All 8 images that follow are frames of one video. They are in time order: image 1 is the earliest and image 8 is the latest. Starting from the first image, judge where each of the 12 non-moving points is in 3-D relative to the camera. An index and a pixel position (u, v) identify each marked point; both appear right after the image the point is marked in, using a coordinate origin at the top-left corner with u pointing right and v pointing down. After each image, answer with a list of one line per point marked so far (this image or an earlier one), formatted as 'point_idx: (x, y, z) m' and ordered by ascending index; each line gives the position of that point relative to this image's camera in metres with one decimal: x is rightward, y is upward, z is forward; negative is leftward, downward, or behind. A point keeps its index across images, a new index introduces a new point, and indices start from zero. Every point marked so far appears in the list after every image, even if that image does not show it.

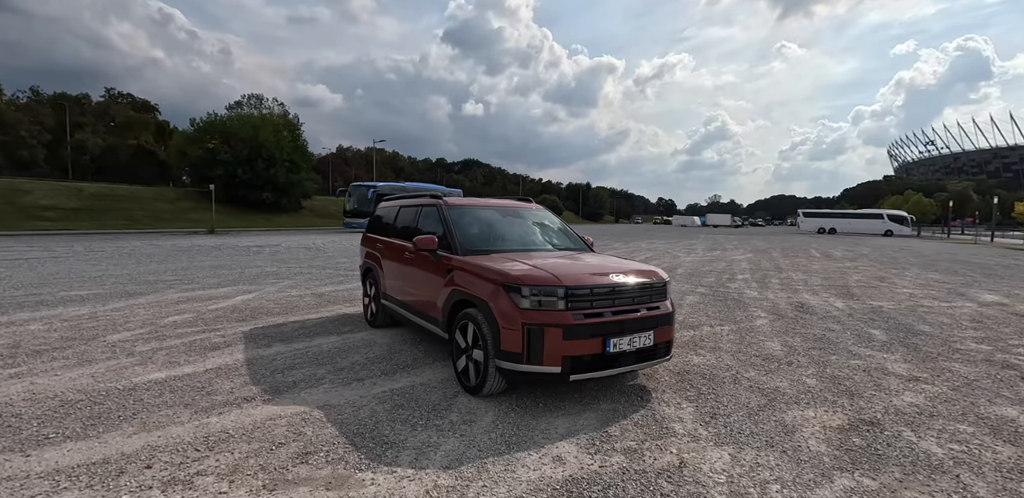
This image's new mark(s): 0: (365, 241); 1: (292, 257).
0: (-2.2, +0.1, +6.9) m
1: (-9.2, -0.3, +18.8) m
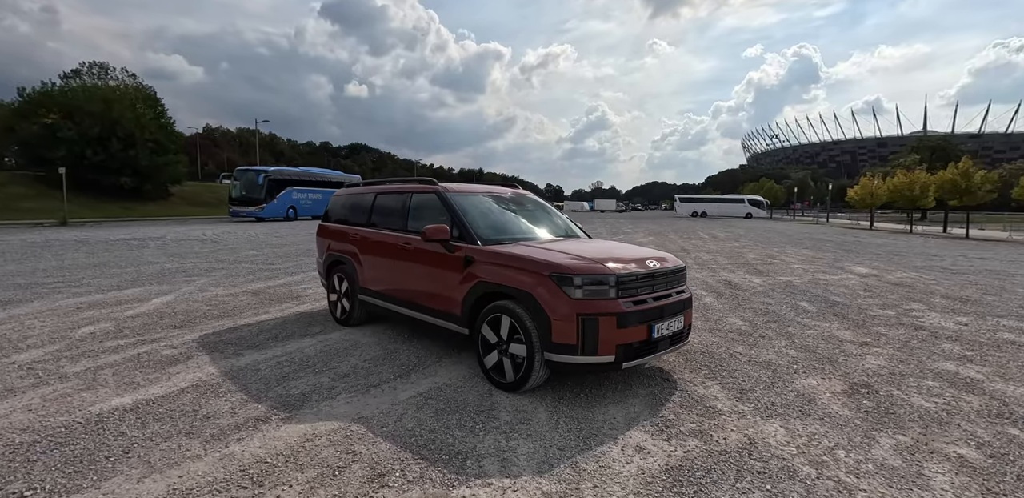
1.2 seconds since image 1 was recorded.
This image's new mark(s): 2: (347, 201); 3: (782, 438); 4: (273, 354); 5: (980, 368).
0: (-2.5, +0.2, +6.2) m
1: (-11.7, 0.0, +16.5) m
2: (-2.2, +0.7, +6.1) m
3: (+1.8, -1.3, +3.0) m
4: (-2.3, -1.0, +4.5) m
5: (+4.9, -1.3, +4.8) m
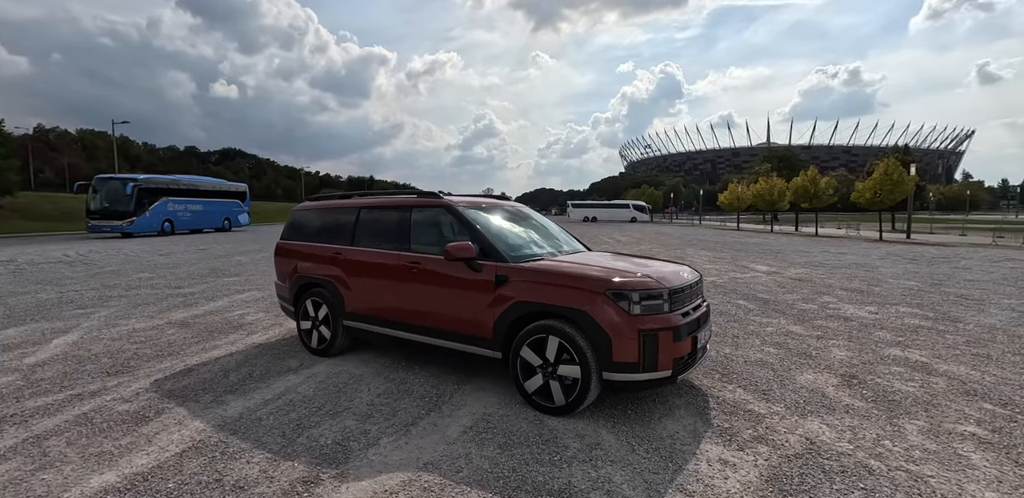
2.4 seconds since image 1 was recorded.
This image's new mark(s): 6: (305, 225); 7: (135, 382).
0: (-2.6, -0.1, +5.5) m
1: (-13.7, -0.8, +13.8) m
2: (-2.3, +0.4, +5.5) m
3: (+2.3, -1.3, +3.2) m
4: (-2.1, -1.3, +3.8) m
5: (+4.9, -1.3, +5.6) m
6: (-2.5, +0.3, +5.6) m
7: (-3.5, -1.2, +4.3) m
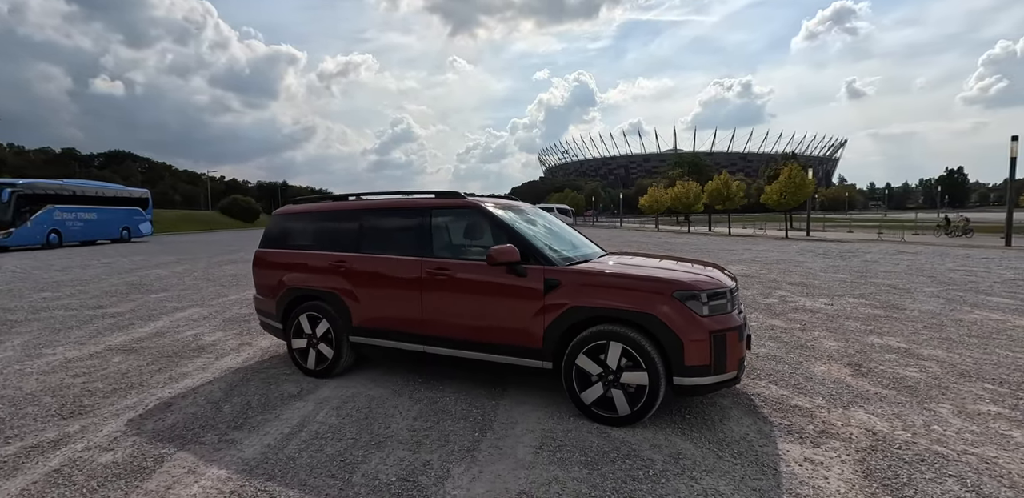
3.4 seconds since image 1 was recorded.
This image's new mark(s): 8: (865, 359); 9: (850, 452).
0: (-2.5, -0.2, +4.9) m
1: (-14.6, -1.2, +11.4) m
2: (-2.2, +0.3, +4.9) m
3: (+2.7, -1.3, +3.4) m
4: (-1.6, -1.3, +3.3) m
5: (+5.0, -1.2, +6.0) m
6: (-2.4, +0.2, +5.0) m
7: (-3.1, -1.3, +3.5) m
8: (+3.9, -1.2, +5.1) m
9: (+2.2, -1.3, +3.0) m
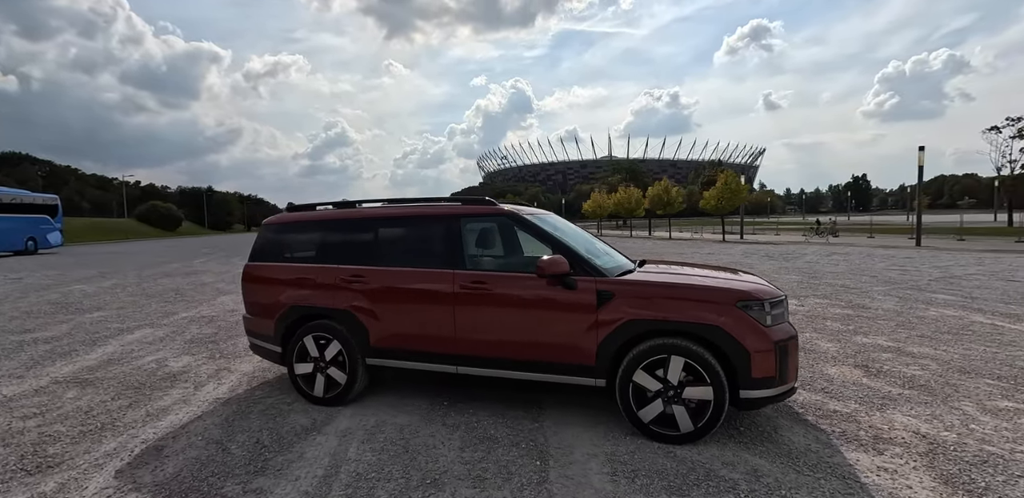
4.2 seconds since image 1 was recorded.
0: (-2.2, -0.3, +4.4) m
1: (-15.0, -1.6, +9.5) m
2: (-2.0, +0.2, +4.4) m
3: (+3.1, -1.3, +3.4) m
4: (-1.2, -1.4, +2.9) m
5: (+5.1, -1.2, +6.4) m
6: (-2.2, +0.1, +4.5) m
7: (-2.7, -1.5, +2.9) m
8: (+4.1, -1.3, +5.3) m
9: (+2.6, -1.4, +3.0) m
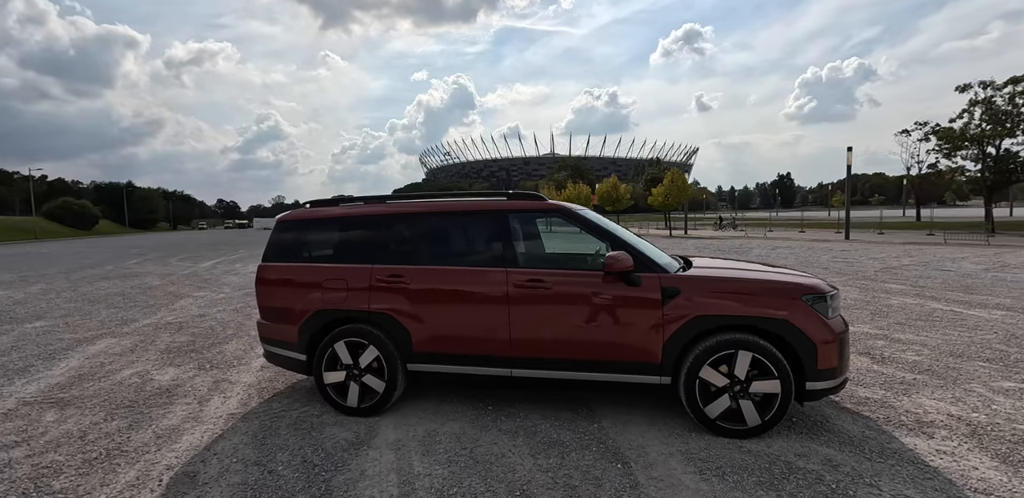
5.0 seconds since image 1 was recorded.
0: (-1.9, -0.3, +4.0) m
1: (-15.1, -1.7, +7.7) m
2: (-1.6, +0.2, +4.1) m
3: (+3.6, -1.3, +3.7) m
4: (-0.7, -1.4, +2.7) m
5: (+5.2, -1.2, +6.8) m
6: (-1.8, +0.1, +4.2) m
7: (-2.2, -1.5, +2.5) m
8: (+4.3, -1.2, +5.6) m
9: (+3.1, -1.3, +3.2) m
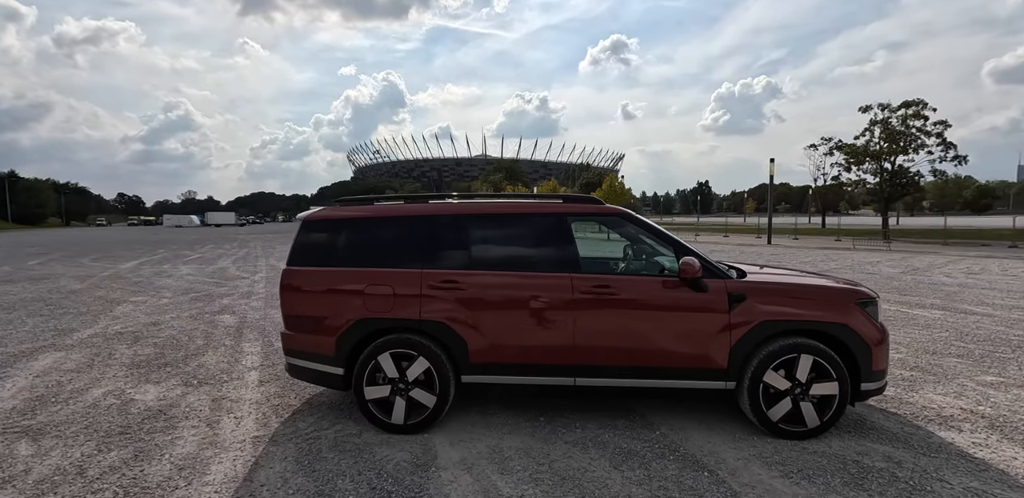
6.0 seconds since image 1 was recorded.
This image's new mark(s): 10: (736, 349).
0: (-1.4, -0.3, +3.7) m
1: (-15.0, -1.6, +5.6) m
2: (-1.2, +0.1, +3.8) m
3: (+4.0, -1.4, +4.1) m
4: (-0.1, -1.5, +2.5) m
5: (+5.2, -1.3, +7.4) m
6: (-1.4, 0.0, +3.8) m
7: (-1.5, -1.5, +2.2) m
8: (+4.5, -1.3, +6.1) m
9: (+3.6, -1.4, +3.5) m
10: (+1.6, -0.7, +3.4) m
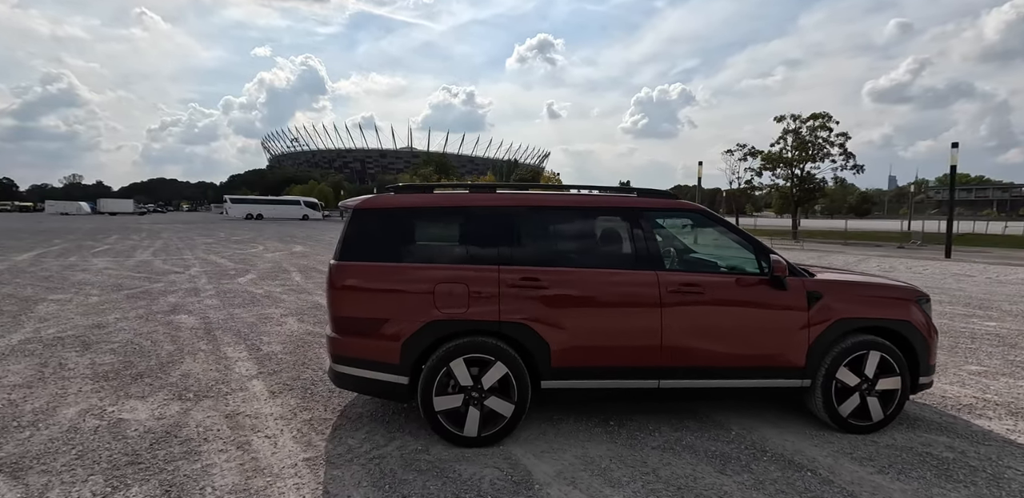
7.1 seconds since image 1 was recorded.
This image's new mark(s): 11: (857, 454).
0: (-0.8, -0.3, +3.3) m
1: (-14.6, -1.4, +3.3) m
2: (-0.6, +0.2, +3.4) m
3: (+4.5, -1.4, +4.5) m
4: (+0.7, -1.5, +2.3) m
5: (+5.2, -1.2, +7.9) m
6: (-0.8, +0.1, +3.4) m
7: (-0.7, -1.5, +1.8) m
8: (+4.7, -1.3, +6.5) m
9: (+4.2, -1.4, +3.8) m
10: (+2.2, -0.8, +3.4) m
11: (+2.4, -1.4, +3.2) m
